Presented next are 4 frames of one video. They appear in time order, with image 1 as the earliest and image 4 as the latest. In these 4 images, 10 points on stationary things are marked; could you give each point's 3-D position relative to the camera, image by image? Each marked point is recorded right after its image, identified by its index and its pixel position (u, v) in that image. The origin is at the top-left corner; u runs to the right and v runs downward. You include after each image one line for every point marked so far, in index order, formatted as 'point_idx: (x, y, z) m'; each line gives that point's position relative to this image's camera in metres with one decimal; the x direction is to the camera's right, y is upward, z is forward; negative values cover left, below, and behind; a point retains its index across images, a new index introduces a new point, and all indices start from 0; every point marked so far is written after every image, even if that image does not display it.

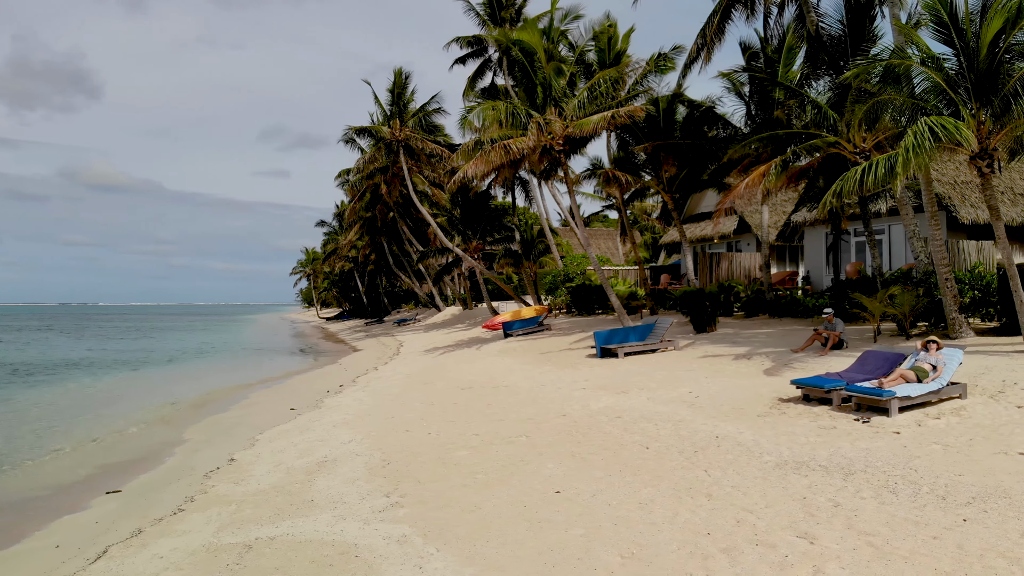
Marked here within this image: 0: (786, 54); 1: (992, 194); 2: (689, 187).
0: (+7.8, +6.9, +18.2) m
1: (+7.0, +1.4, +8.9) m
2: (+5.3, +3.2, +19.6) m
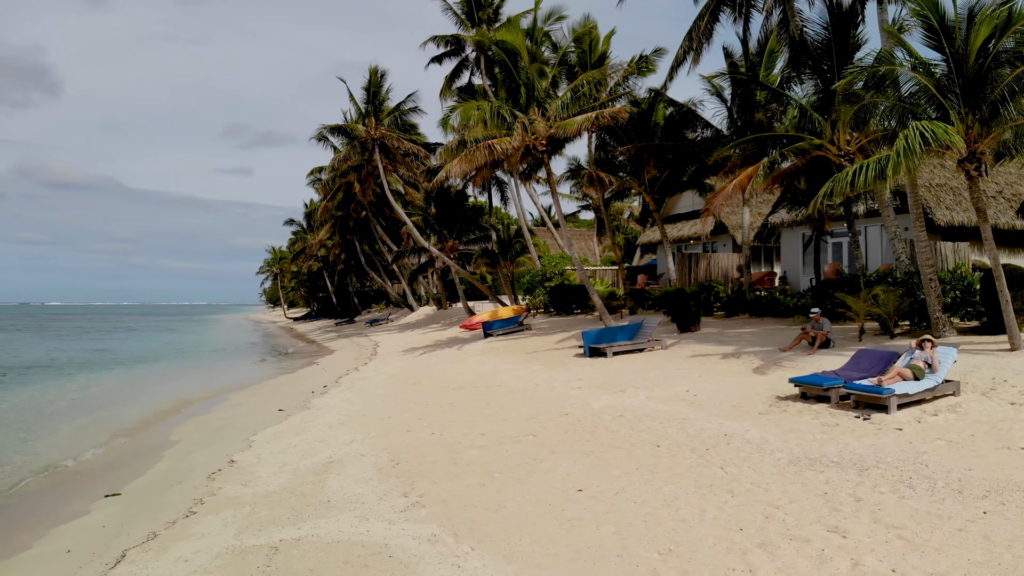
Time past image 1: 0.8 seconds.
0: (+7.5, +6.9, +18.5) m
1: (+6.9, +1.4, +9.2) m
2: (+4.9, +3.2, +19.8) m
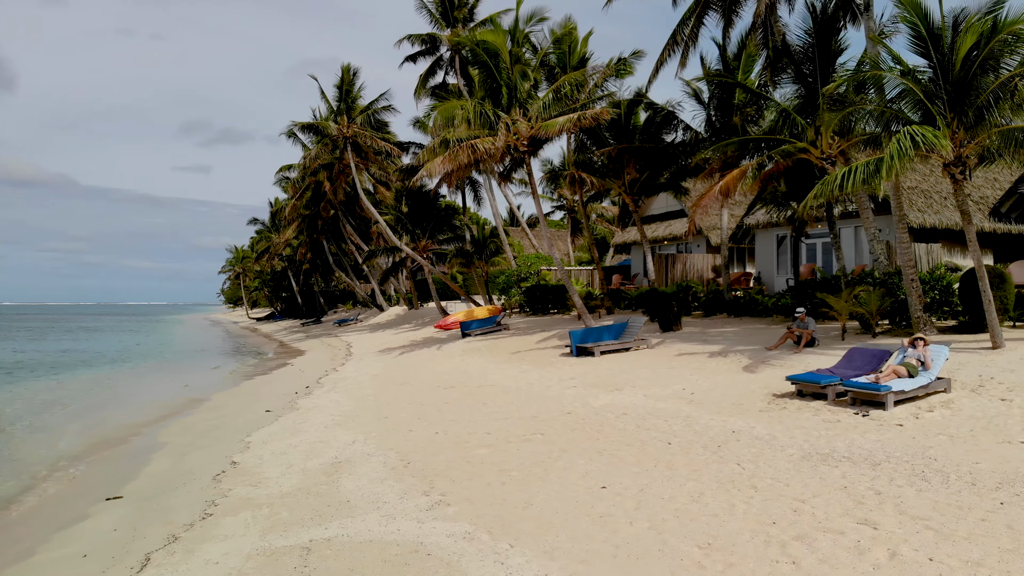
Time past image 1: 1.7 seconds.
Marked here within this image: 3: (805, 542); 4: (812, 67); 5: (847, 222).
0: (+7.1, +6.9, +18.8) m
1: (+6.9, +1.4, +9.5) m
2: (+4.4, +3.2, +20.0) m
3: (+1.6, -1.4, +3.3) m
4: (+7.2, +5.3, +14.9) m
5: (+10.6, +2.1, +19.3) m
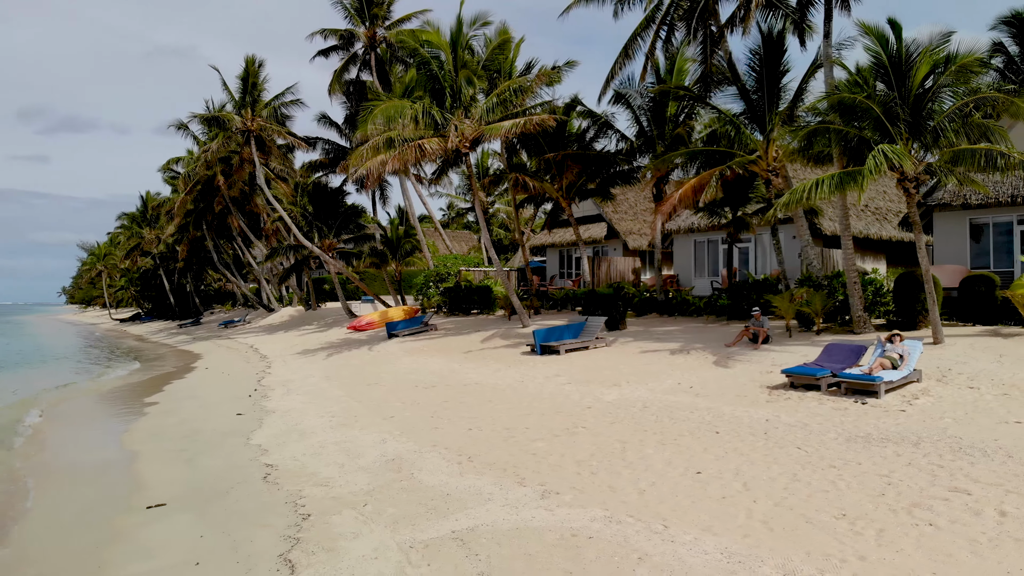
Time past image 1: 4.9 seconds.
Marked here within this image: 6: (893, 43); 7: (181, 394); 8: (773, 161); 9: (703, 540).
0: (+5.8, +6.9, +20.0) m
1: (+7.0, +1.3, +10.7) m
2: (+3.0, +3.2, +20.8) m
3: (+2.5, -1.4, +3.8) m
4: (+6.5, +5.3, +16.1) m
5: (+9.2, +2.0, +20.9) m
6: (+6.5, +4.2, +10.6) m
7: (-8.1, -2.7, +15.8) m
8: (+6.8, +3.2, +15.5) m
9: (+1.1, -1.5, +3.6) m
